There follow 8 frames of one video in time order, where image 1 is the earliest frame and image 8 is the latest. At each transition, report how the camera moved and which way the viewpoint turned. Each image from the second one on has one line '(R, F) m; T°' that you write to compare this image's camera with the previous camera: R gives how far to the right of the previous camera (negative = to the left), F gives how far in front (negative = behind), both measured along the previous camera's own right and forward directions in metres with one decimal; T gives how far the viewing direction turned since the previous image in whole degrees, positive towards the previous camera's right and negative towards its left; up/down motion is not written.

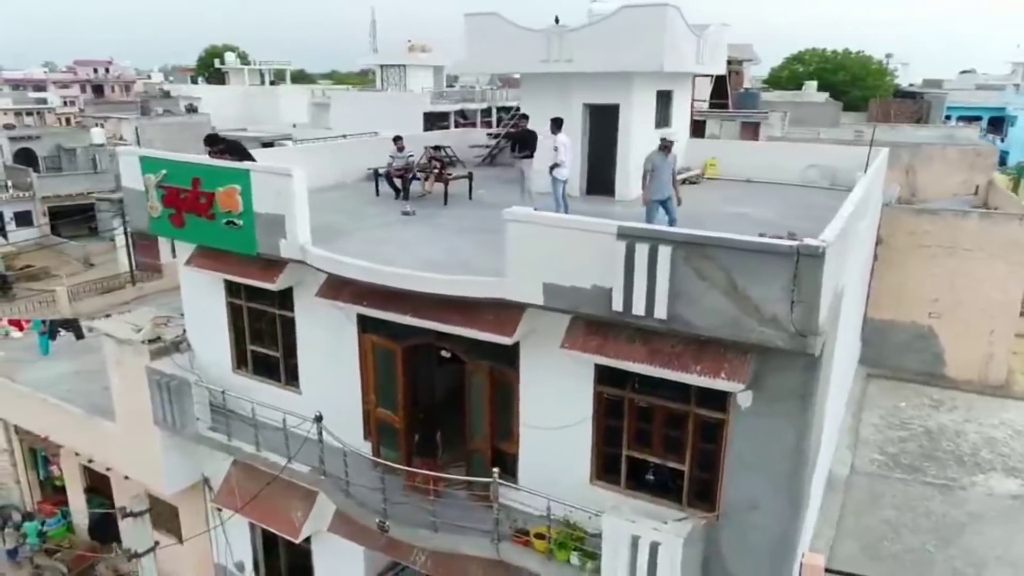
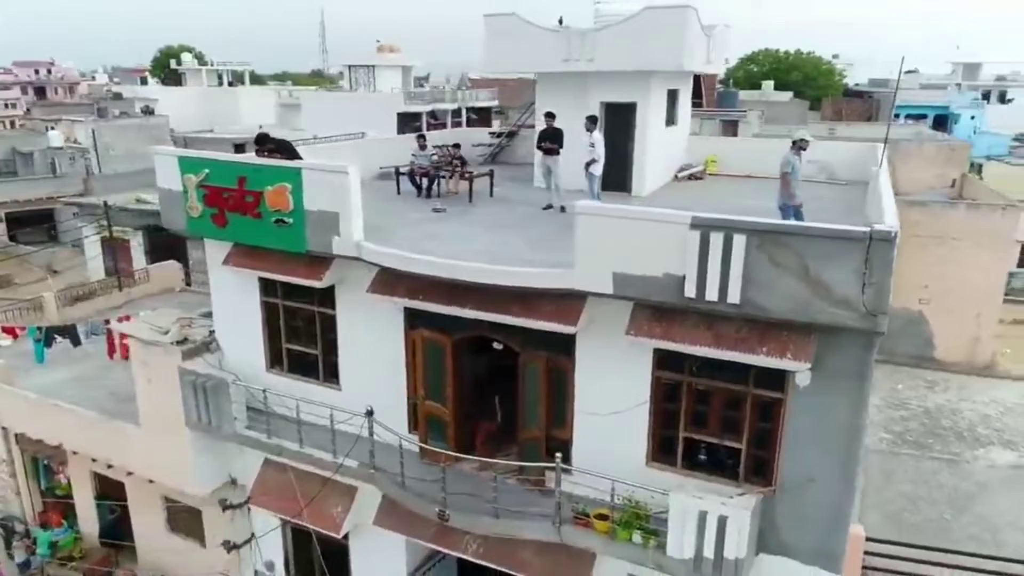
(-1.3, -0.3) m; +4°
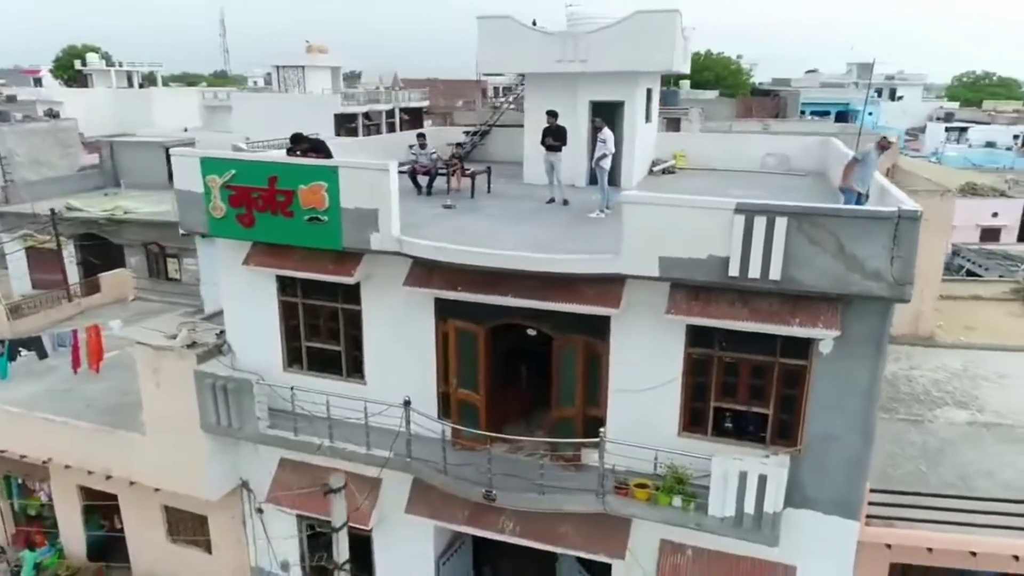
(-1.7, -0.4) m; +7°
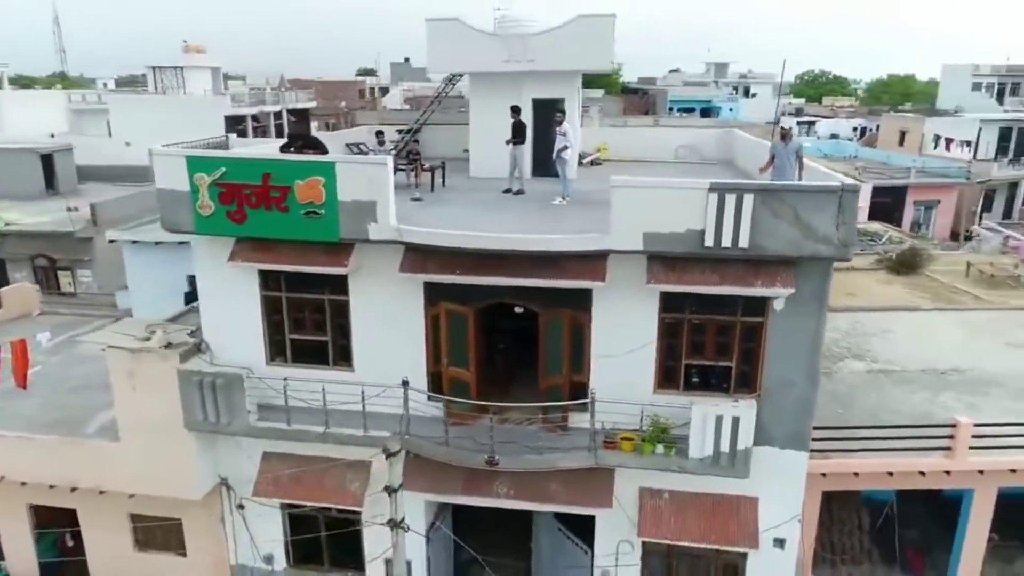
(-1.8, -0.8) m; +10°
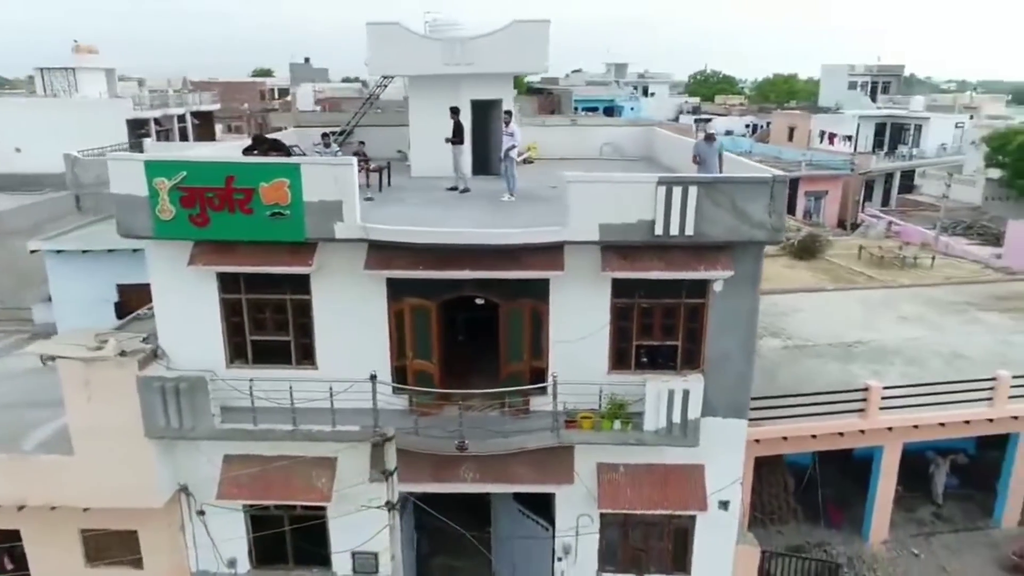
(-0.9, -0.6) m; +7°
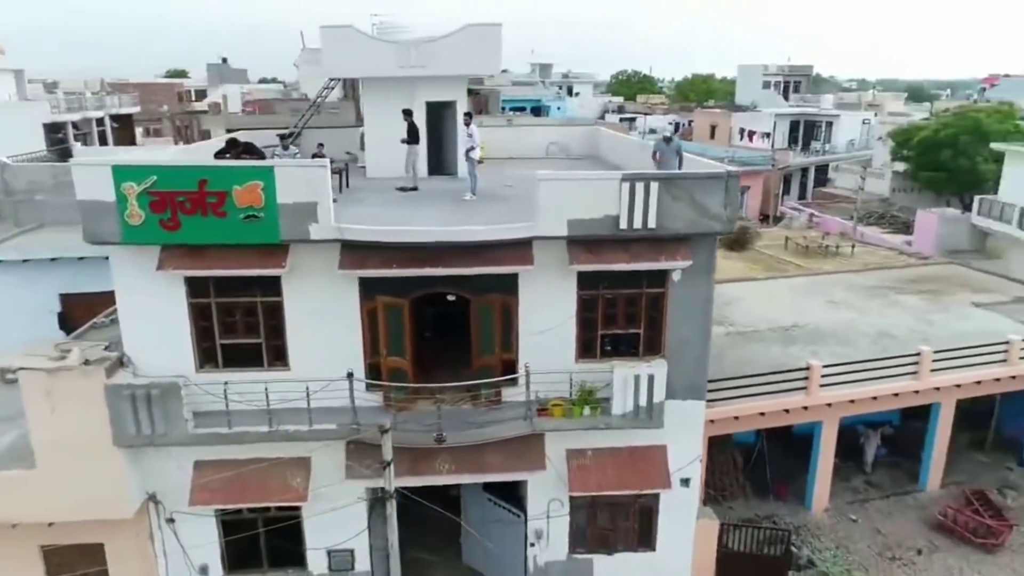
(-0.7, -0.4) m; +6°
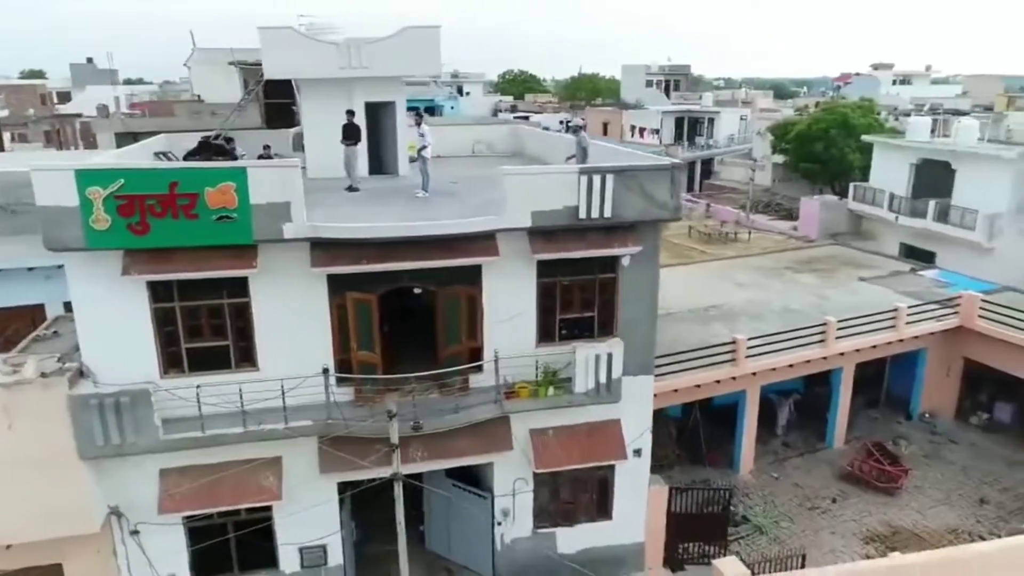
(-1.3, -0.6) m; +9°
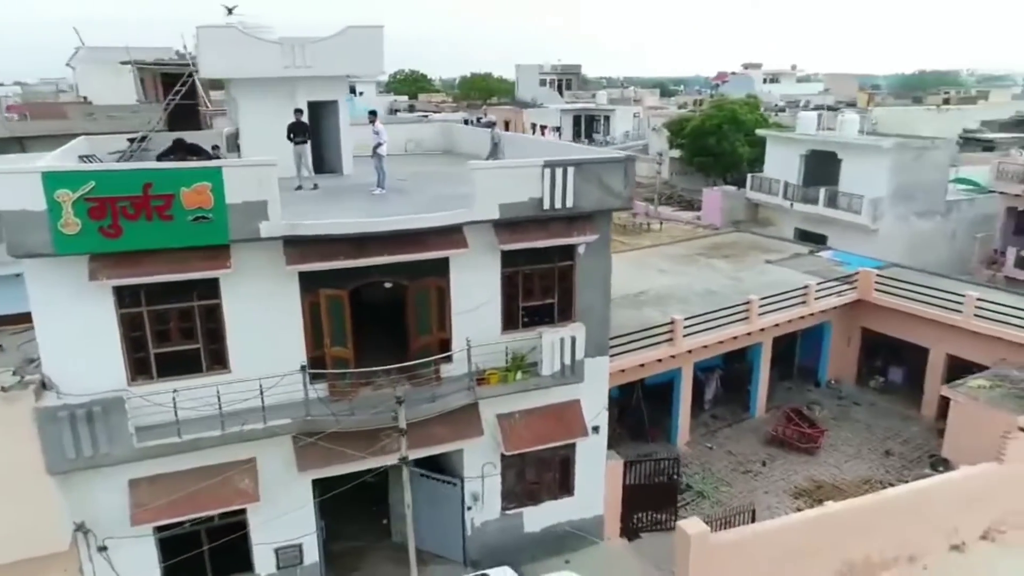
(-1.4, -0.5) m; +8°
